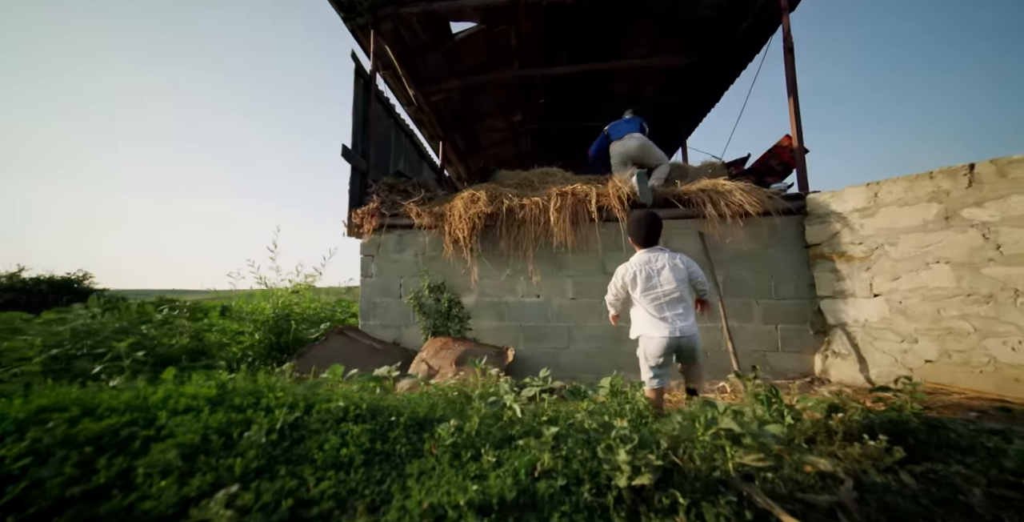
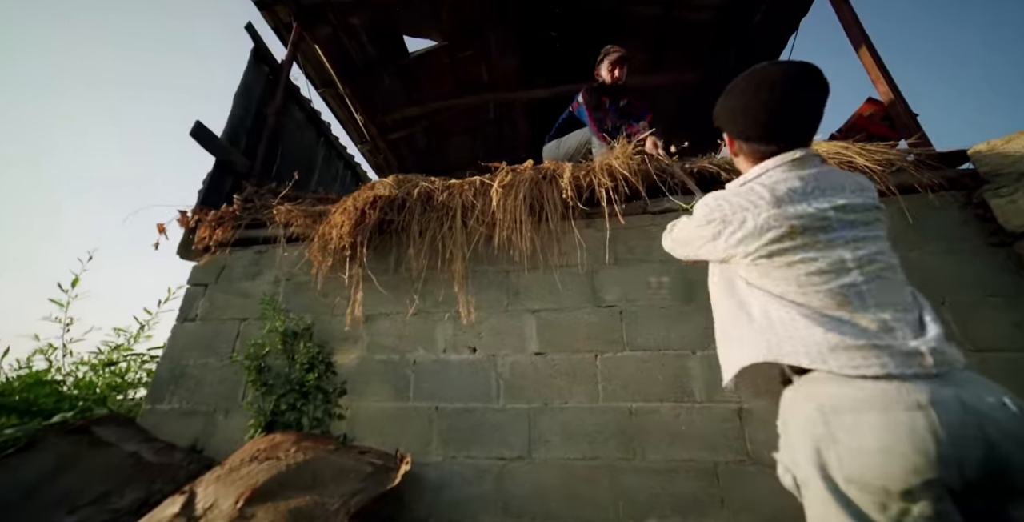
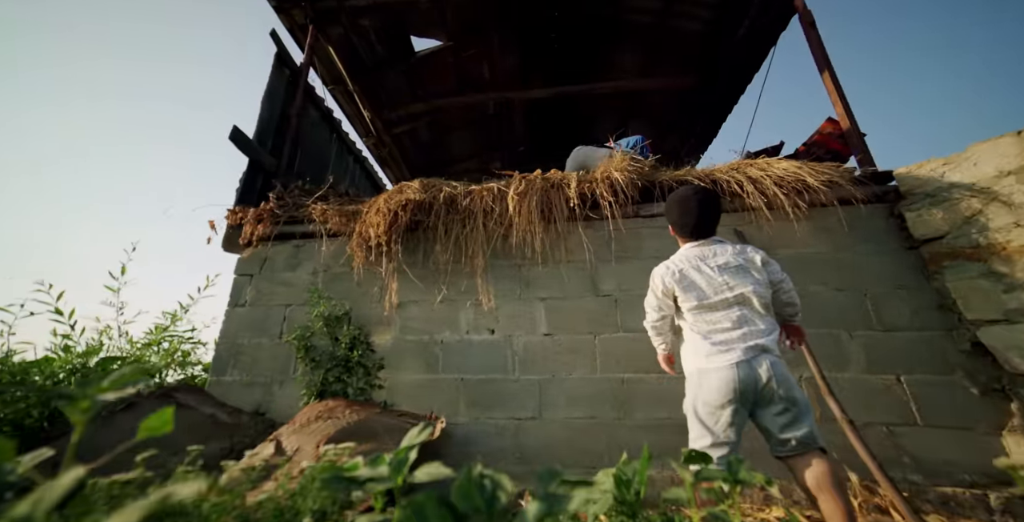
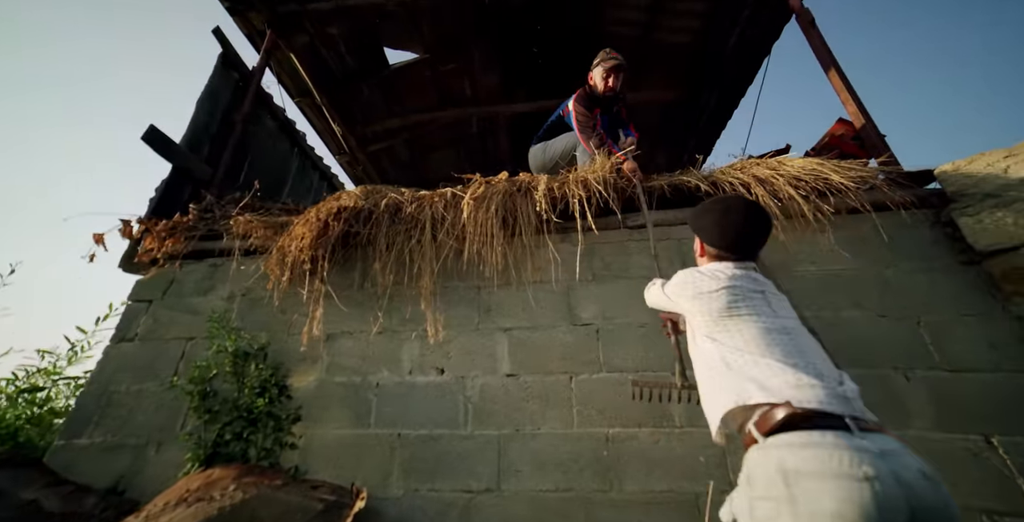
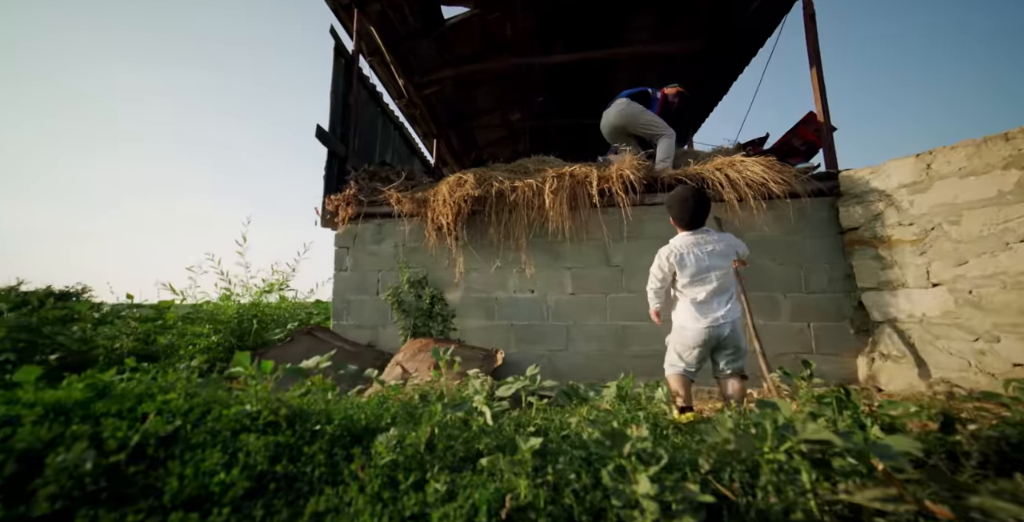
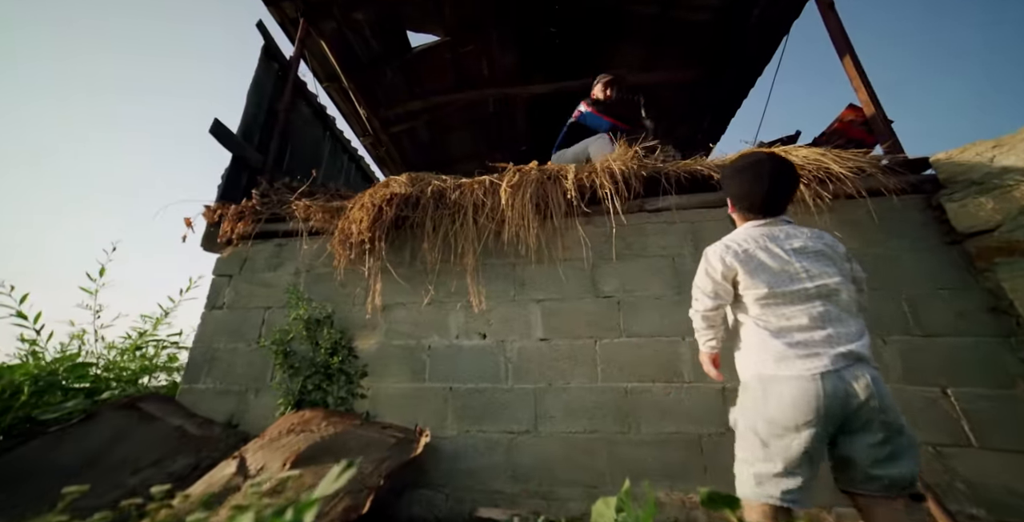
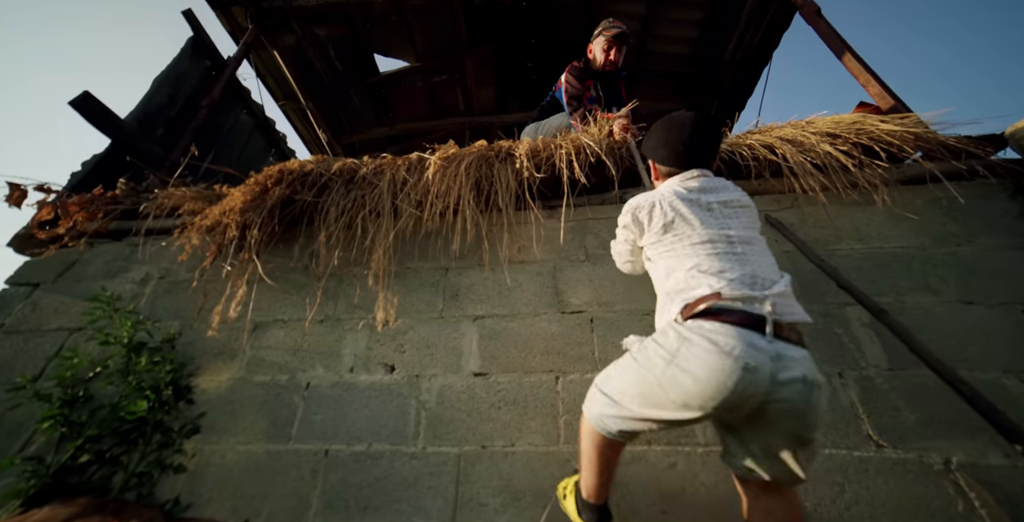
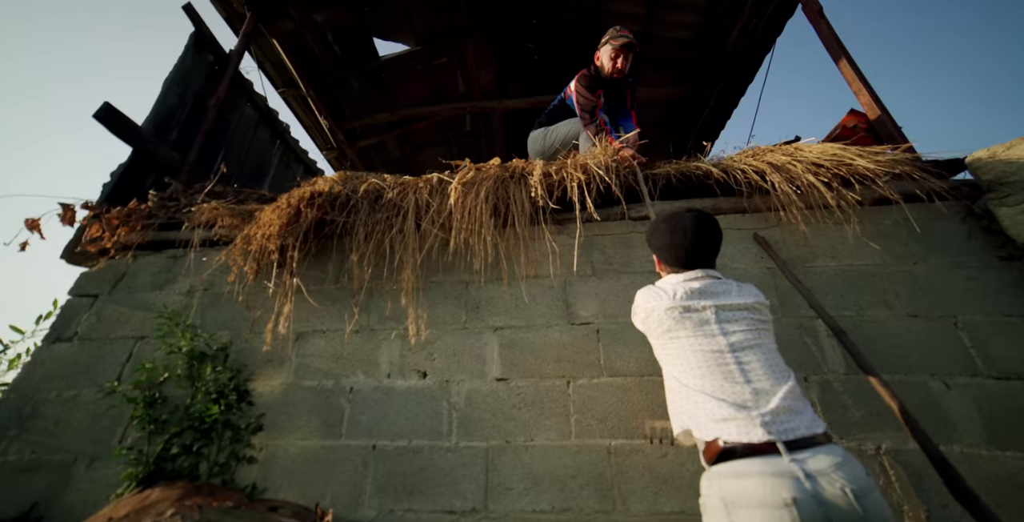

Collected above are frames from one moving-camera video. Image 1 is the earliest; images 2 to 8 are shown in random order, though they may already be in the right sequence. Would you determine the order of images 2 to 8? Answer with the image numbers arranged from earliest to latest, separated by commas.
5, 3, 6, 2, 4, 8, 7
